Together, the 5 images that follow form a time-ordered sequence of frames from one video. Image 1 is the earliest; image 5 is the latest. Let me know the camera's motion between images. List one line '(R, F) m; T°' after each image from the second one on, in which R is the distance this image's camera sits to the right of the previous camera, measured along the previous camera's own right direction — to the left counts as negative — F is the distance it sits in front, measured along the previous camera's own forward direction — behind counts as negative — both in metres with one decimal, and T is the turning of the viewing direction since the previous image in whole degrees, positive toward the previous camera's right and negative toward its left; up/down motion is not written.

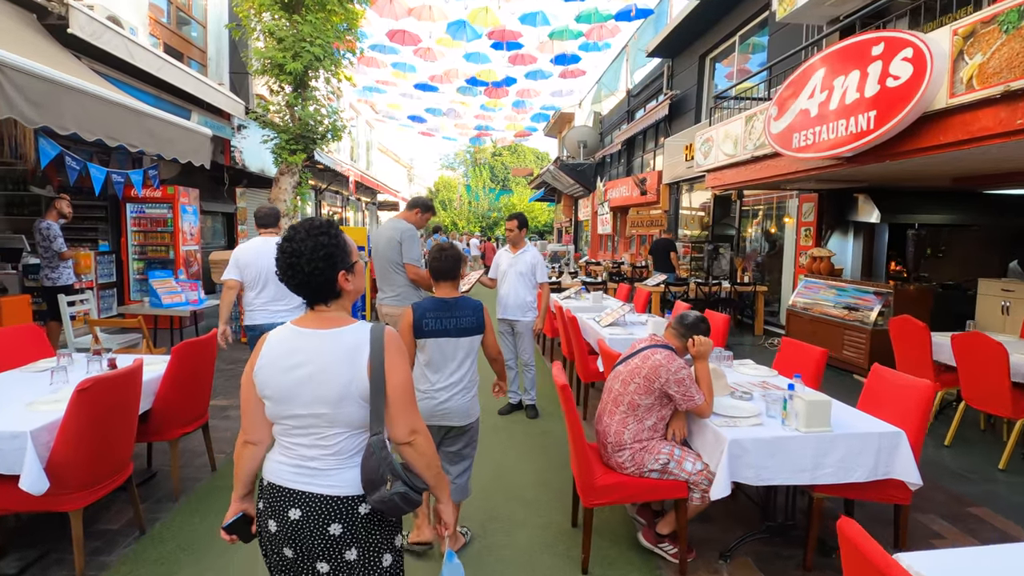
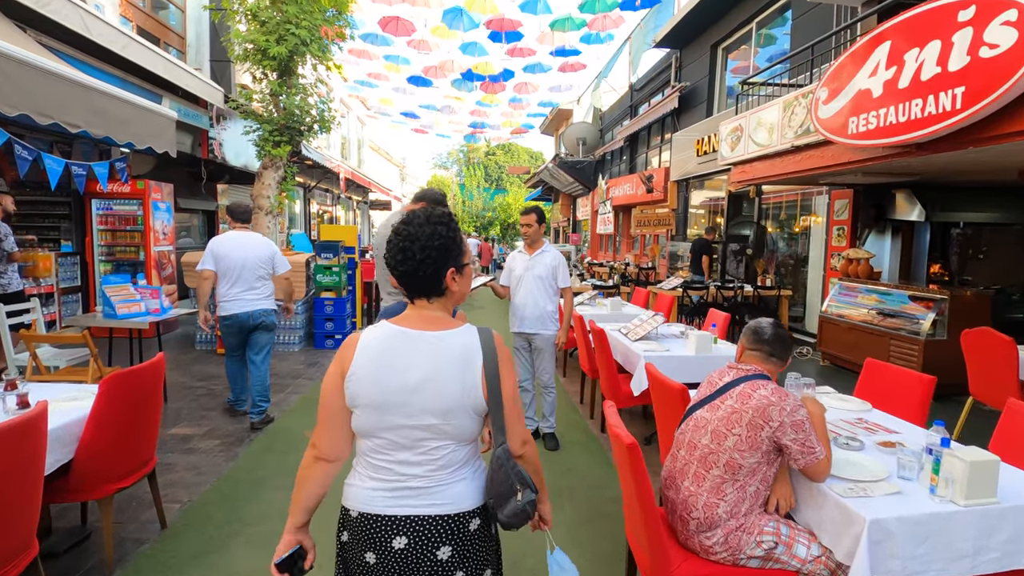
(-0.2, +0.8) m; +1°
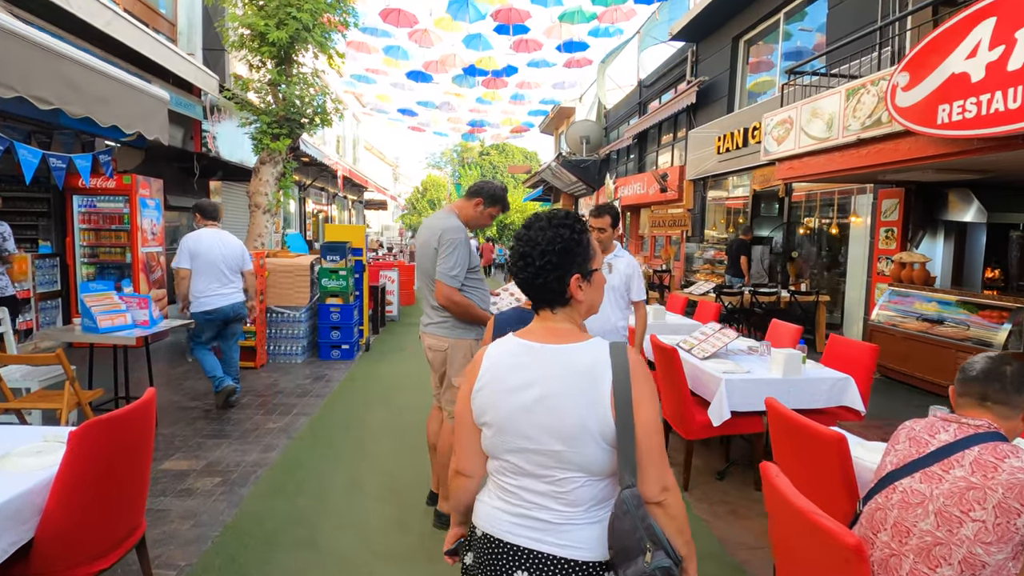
(-0.4, +0.6) m; +1°
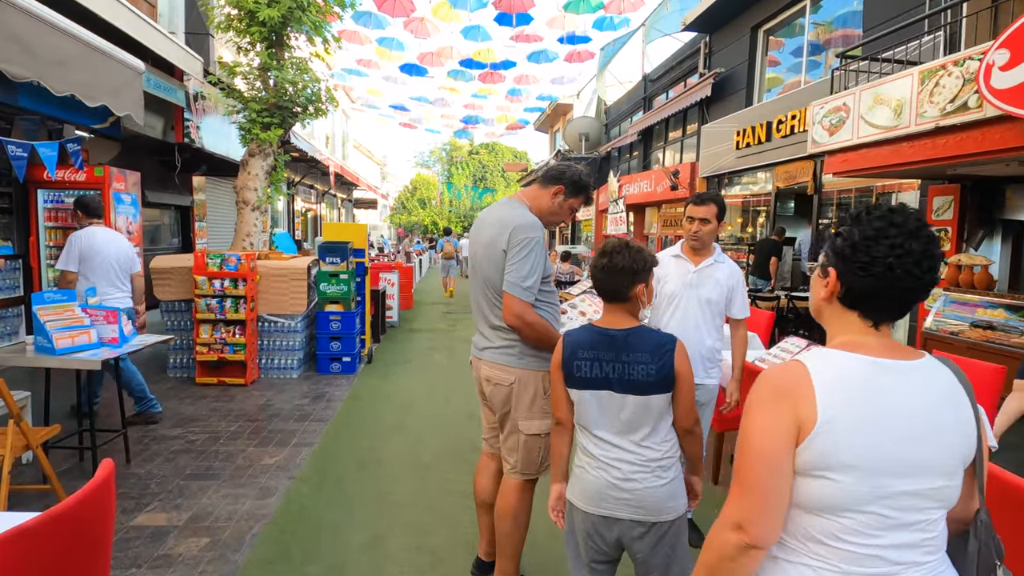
(-0.4, +0.7) m; +1°
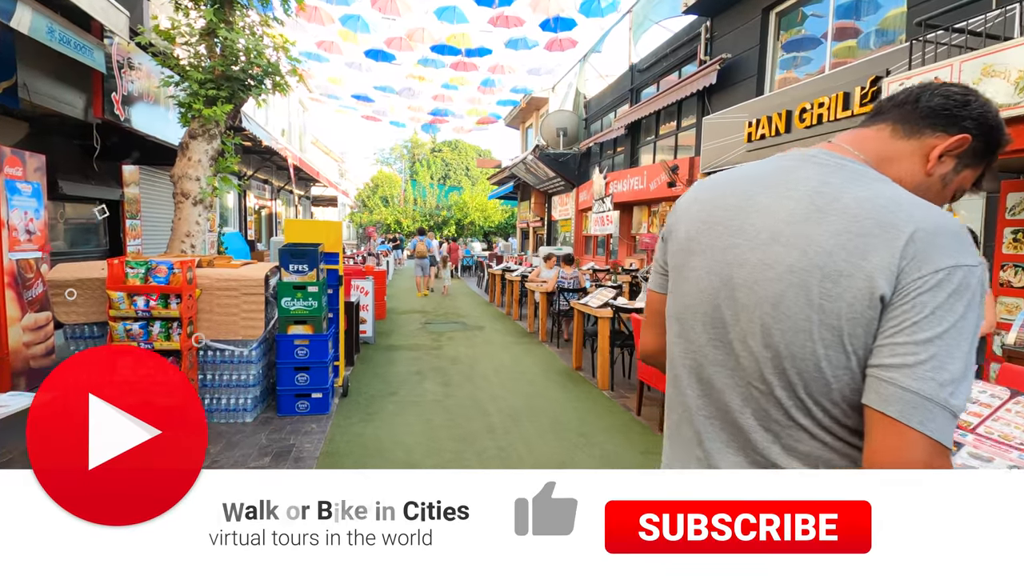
(-0.5, +1.3) m; +4°
